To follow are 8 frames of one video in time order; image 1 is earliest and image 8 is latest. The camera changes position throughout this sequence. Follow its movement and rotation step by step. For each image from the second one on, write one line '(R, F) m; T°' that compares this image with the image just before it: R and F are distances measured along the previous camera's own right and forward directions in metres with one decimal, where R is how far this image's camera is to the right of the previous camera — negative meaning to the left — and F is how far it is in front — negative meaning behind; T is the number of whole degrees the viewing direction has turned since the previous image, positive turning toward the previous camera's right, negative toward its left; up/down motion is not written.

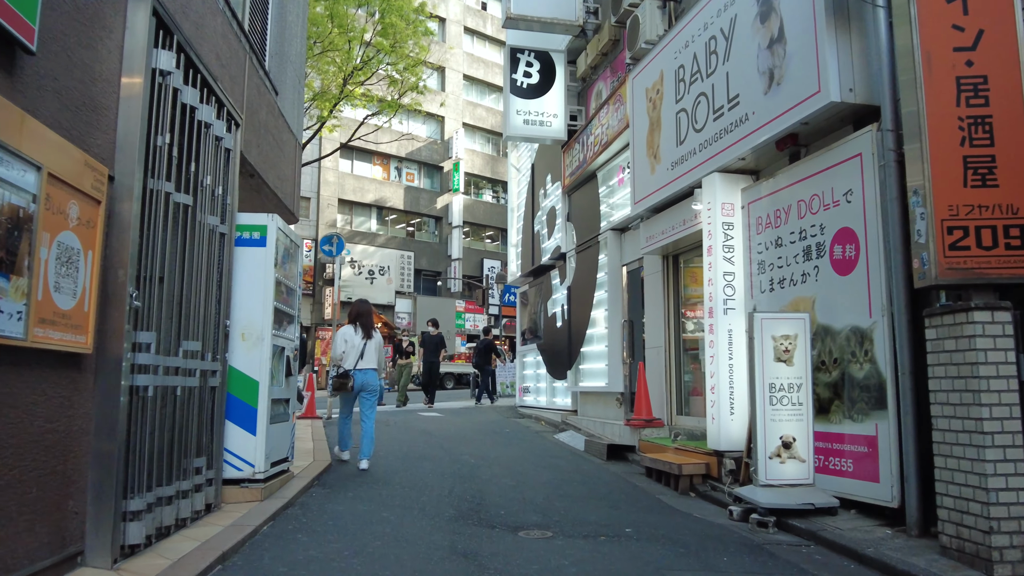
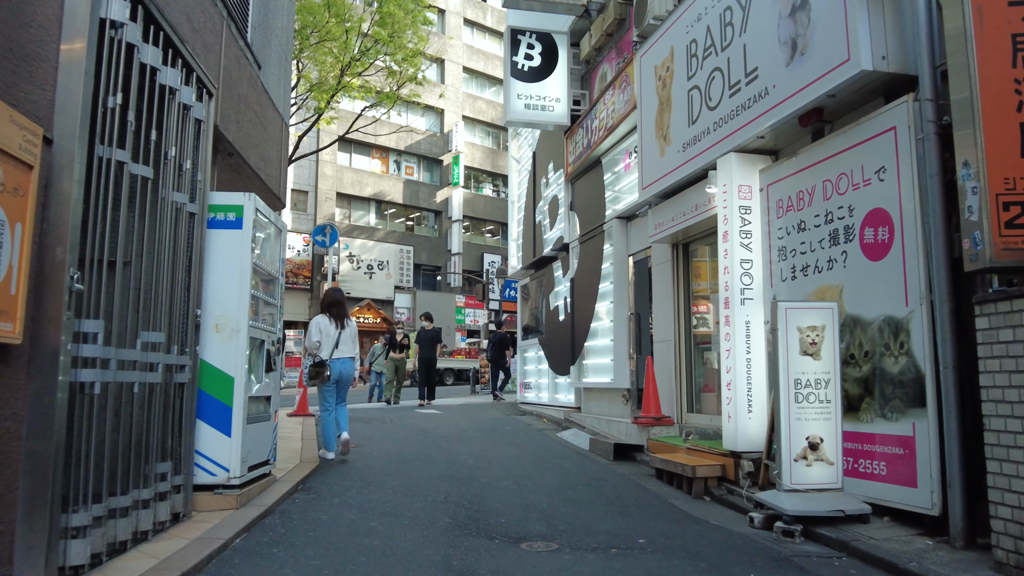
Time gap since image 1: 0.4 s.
(0.0, +0.5) m; 0°
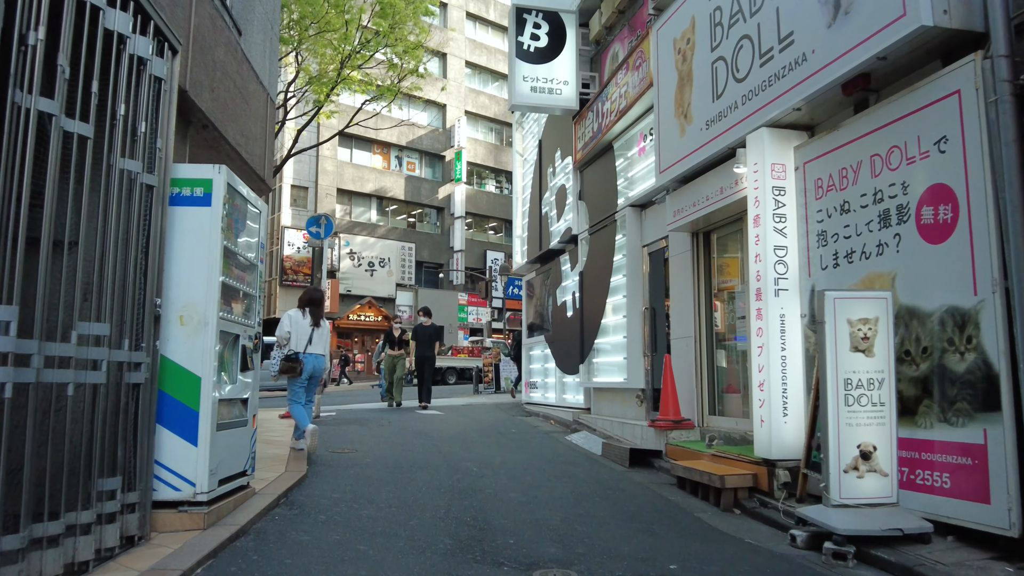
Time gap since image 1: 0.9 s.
(0.0, +0.7) m; 0°
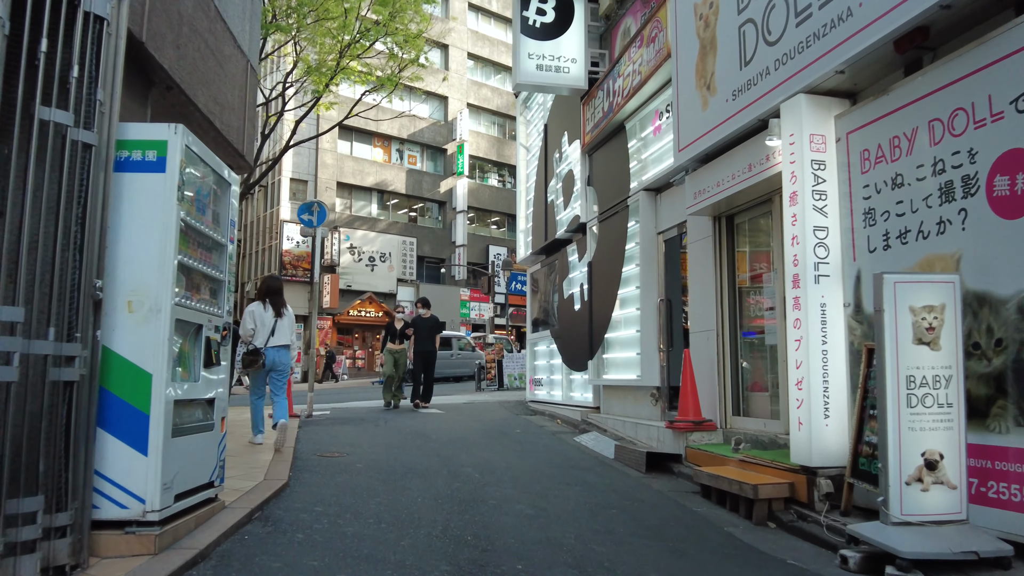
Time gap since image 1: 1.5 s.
(0.0, +0.7) m; 0°
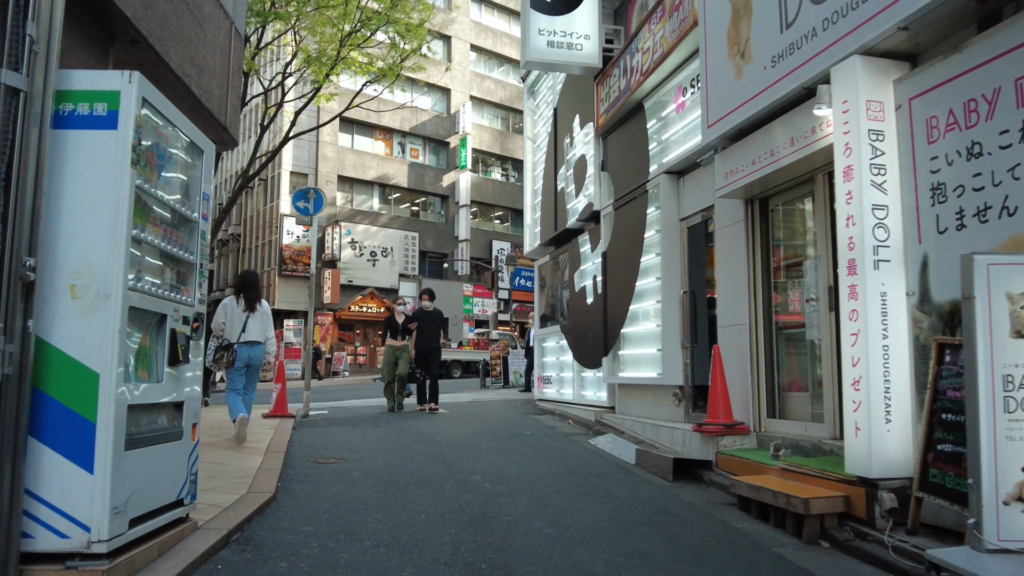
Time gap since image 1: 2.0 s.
(-0.1, +0.7) m; 0°
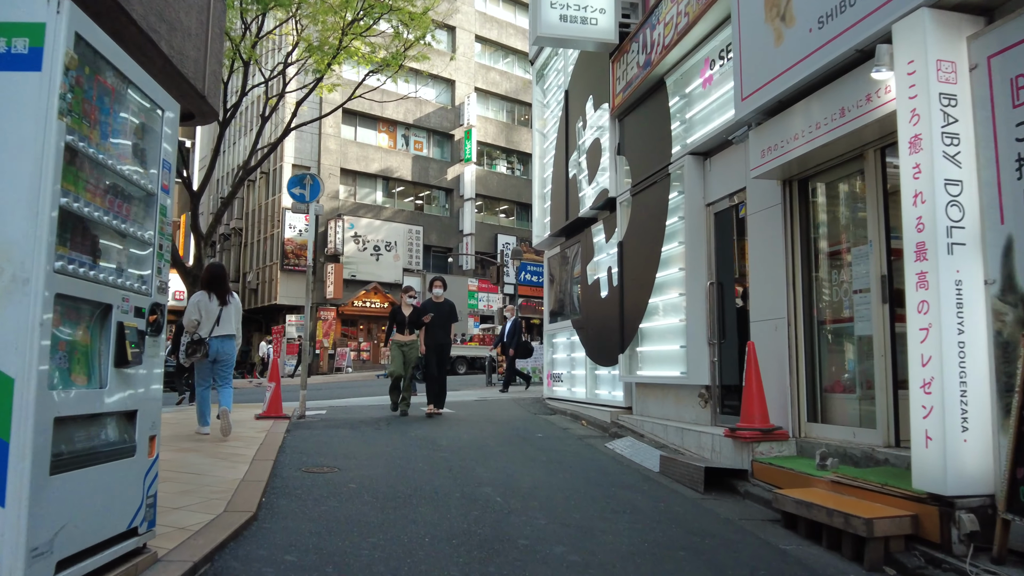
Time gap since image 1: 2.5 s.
(-0.1, +0.7) m; 0°
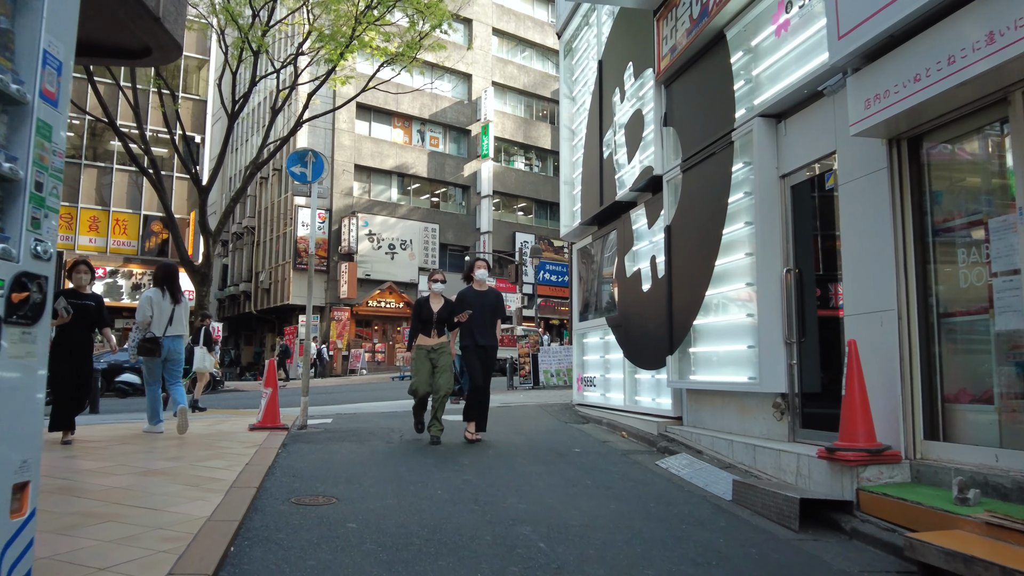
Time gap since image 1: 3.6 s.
(-0.1, +1.2) m; -1°
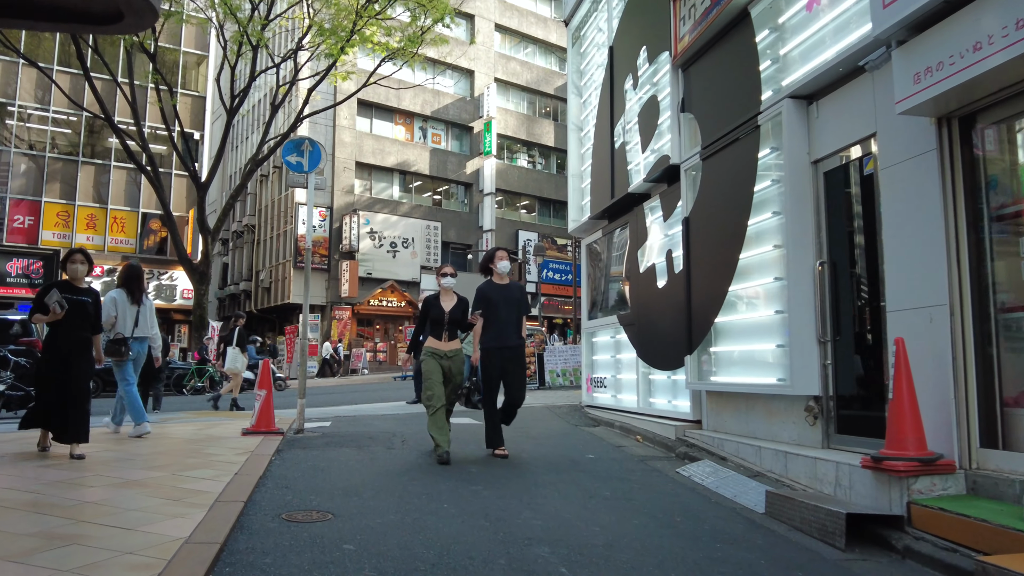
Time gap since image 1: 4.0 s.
(-0.1, +0.5) m; 0°
